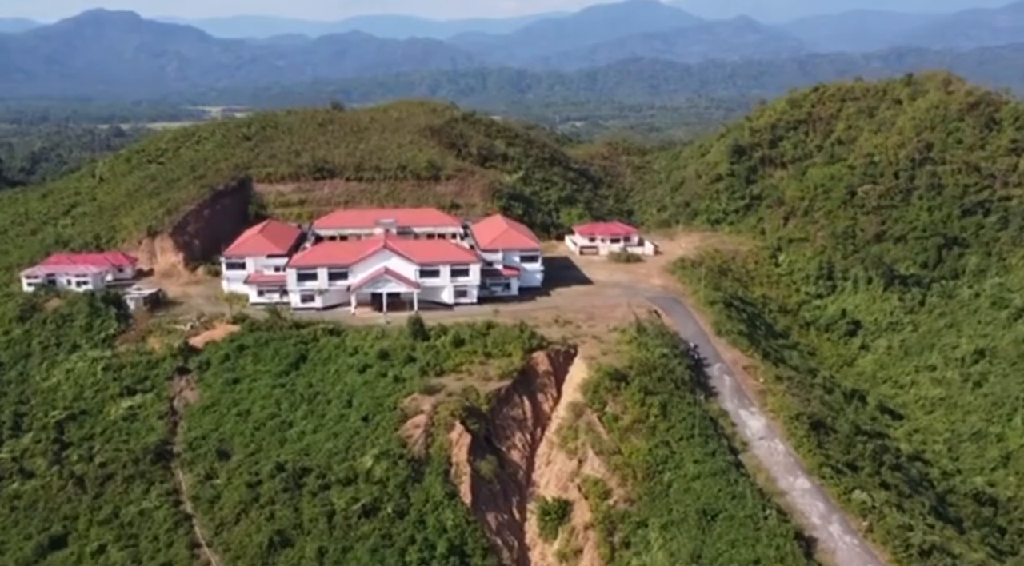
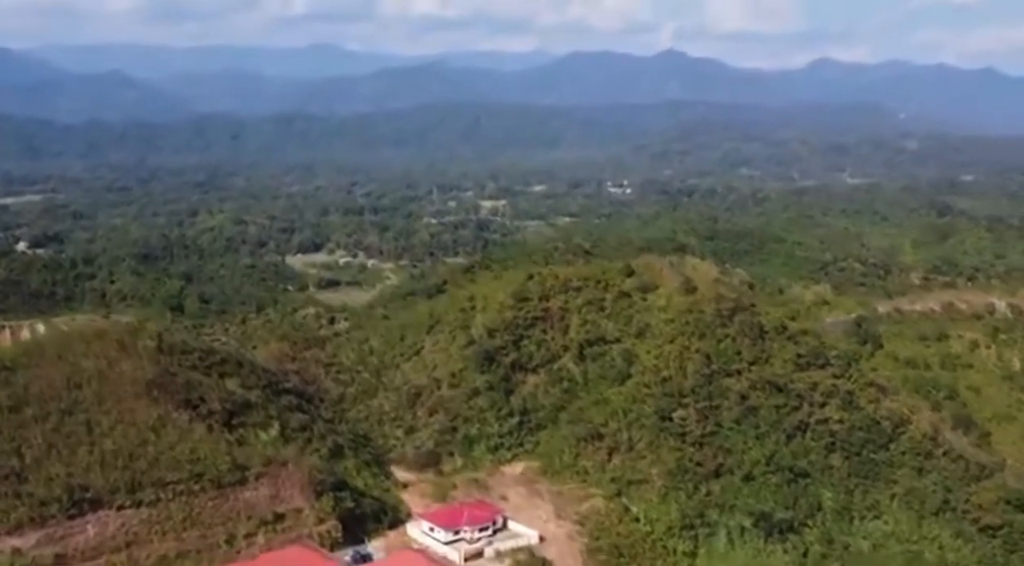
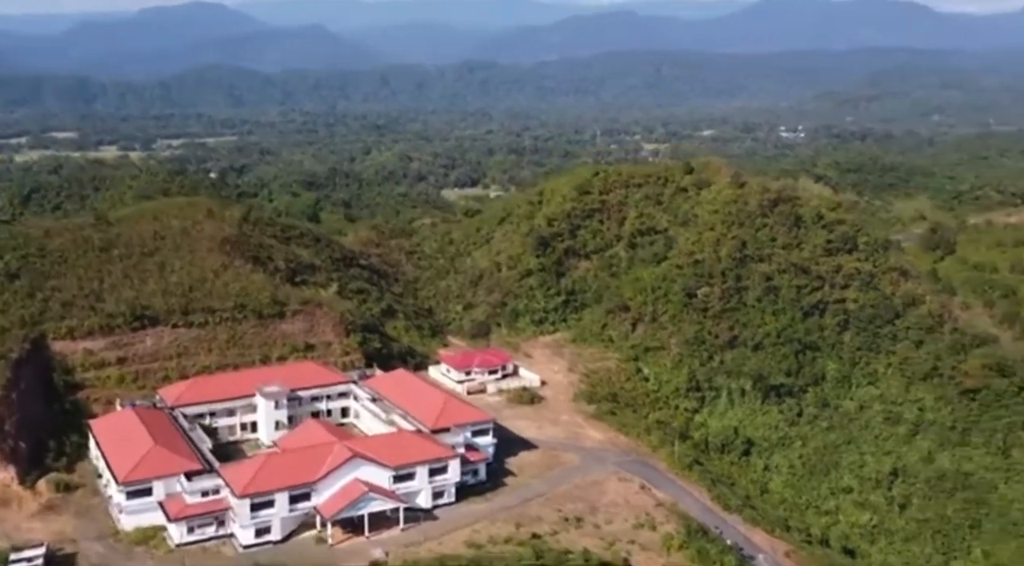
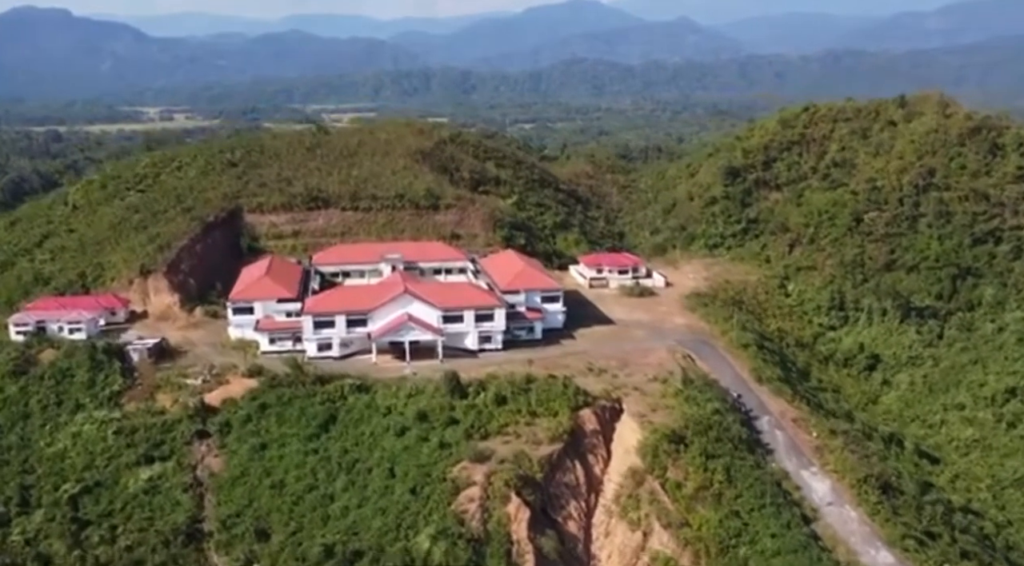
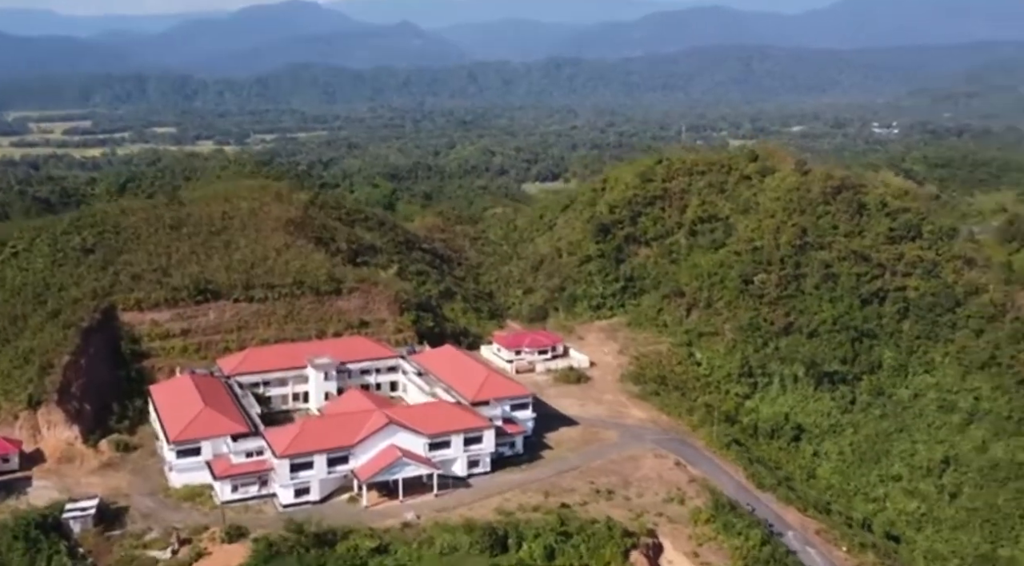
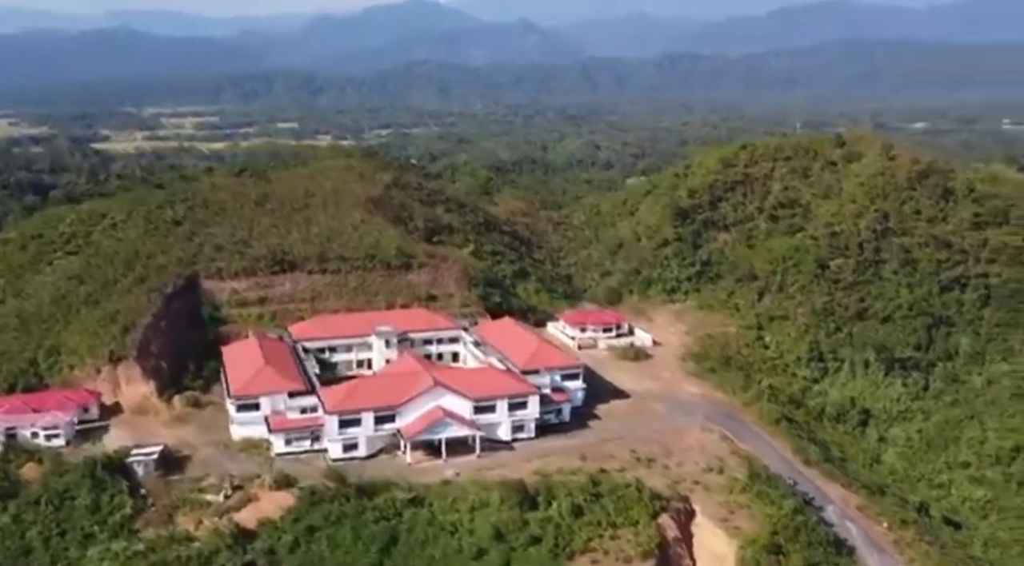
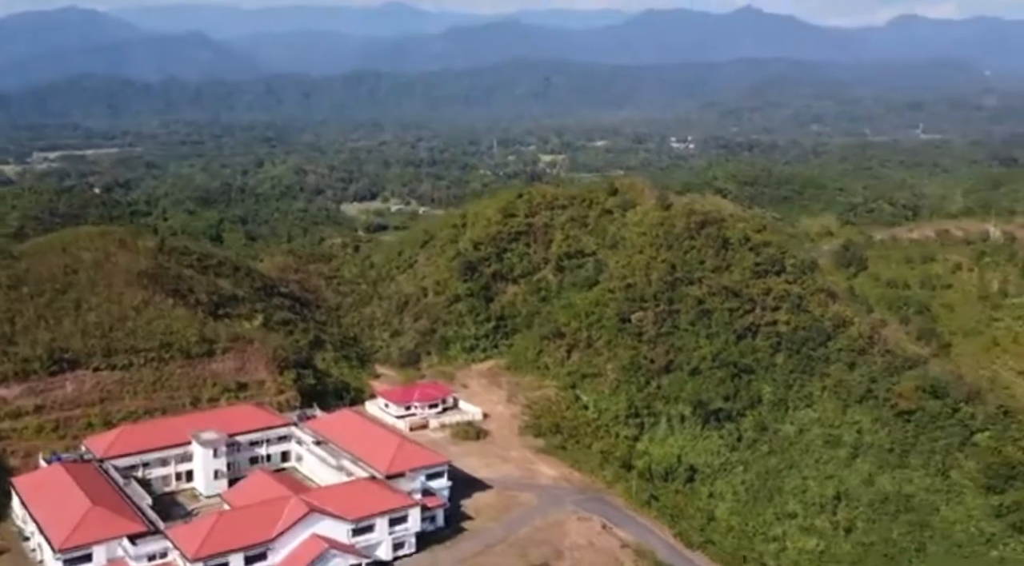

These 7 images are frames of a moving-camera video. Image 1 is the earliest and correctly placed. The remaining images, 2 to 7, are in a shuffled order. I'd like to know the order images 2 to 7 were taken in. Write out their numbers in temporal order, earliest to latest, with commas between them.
4, 6, 5, 3, 7, 2
